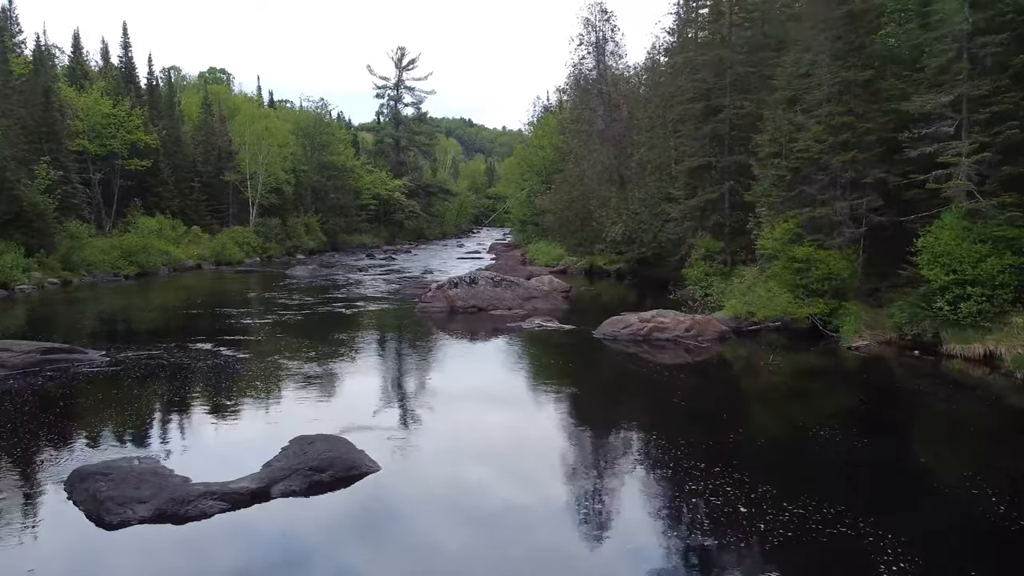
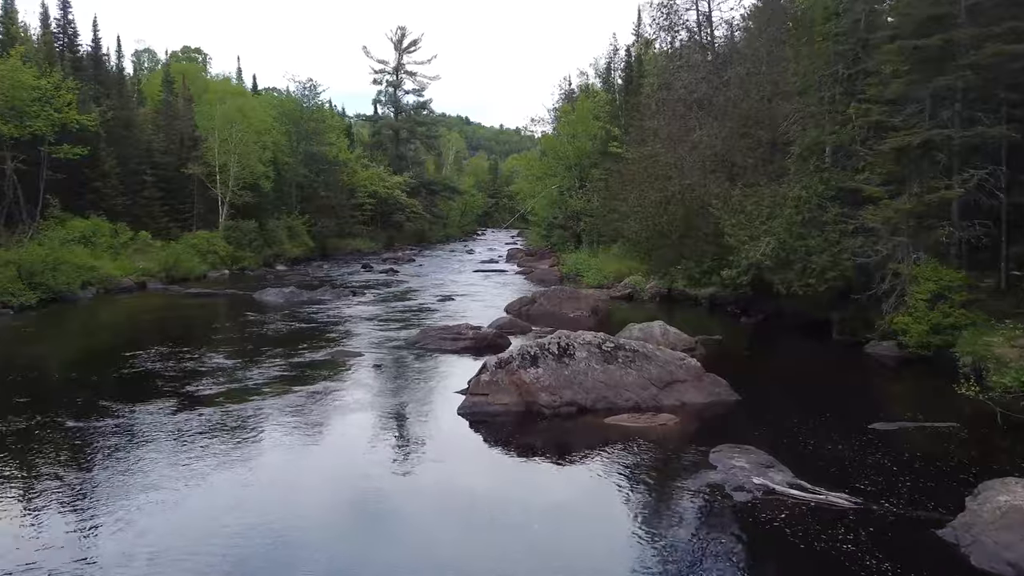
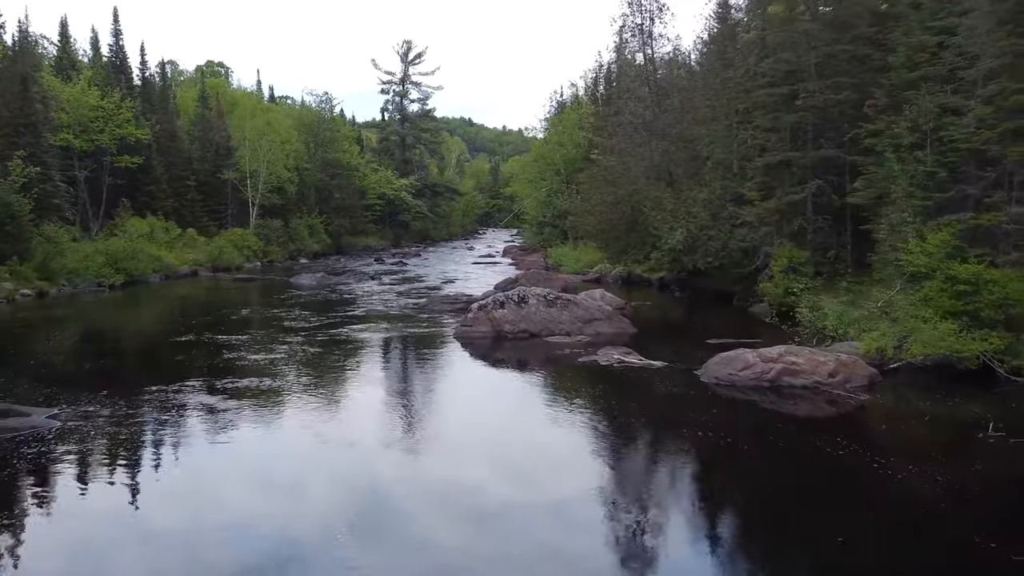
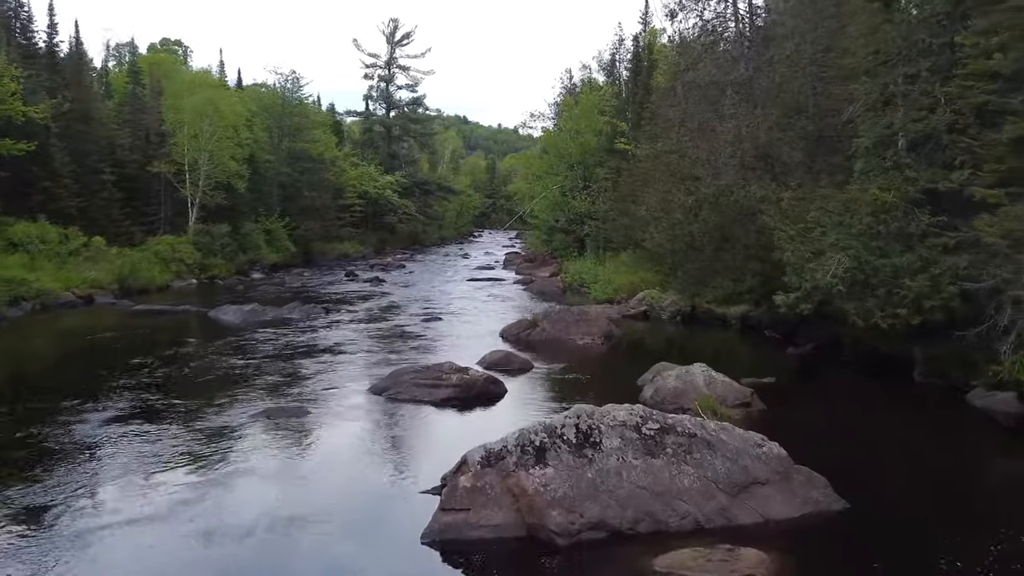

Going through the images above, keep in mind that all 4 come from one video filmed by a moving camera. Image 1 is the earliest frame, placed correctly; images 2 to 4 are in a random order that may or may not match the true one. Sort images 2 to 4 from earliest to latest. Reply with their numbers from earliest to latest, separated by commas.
3, 2, 4
